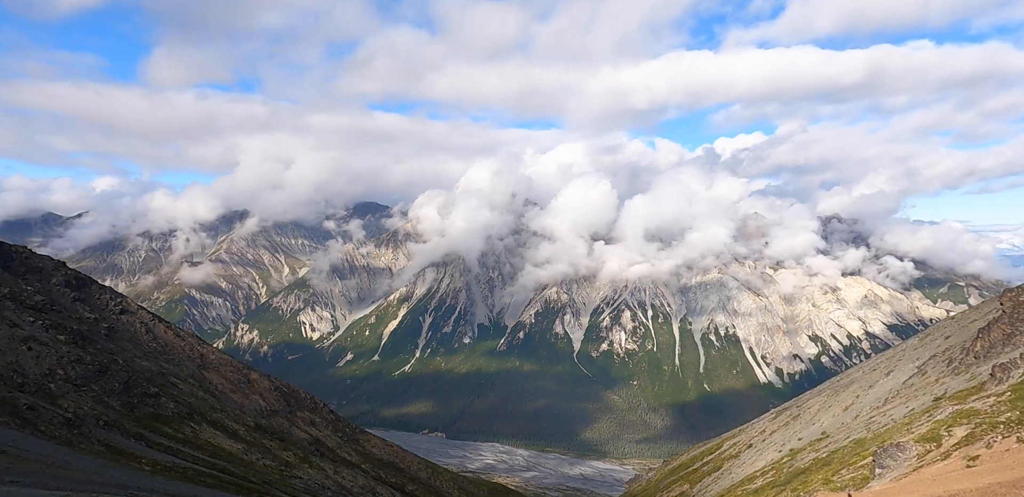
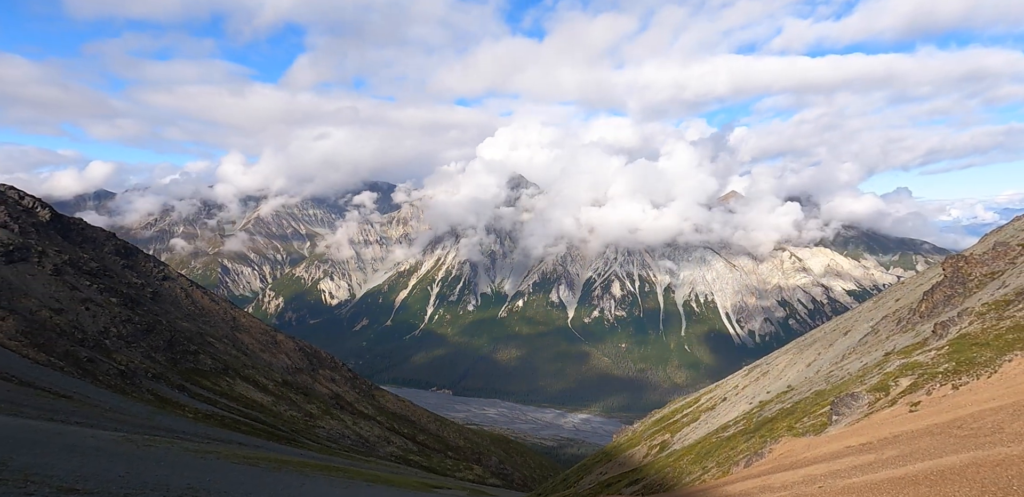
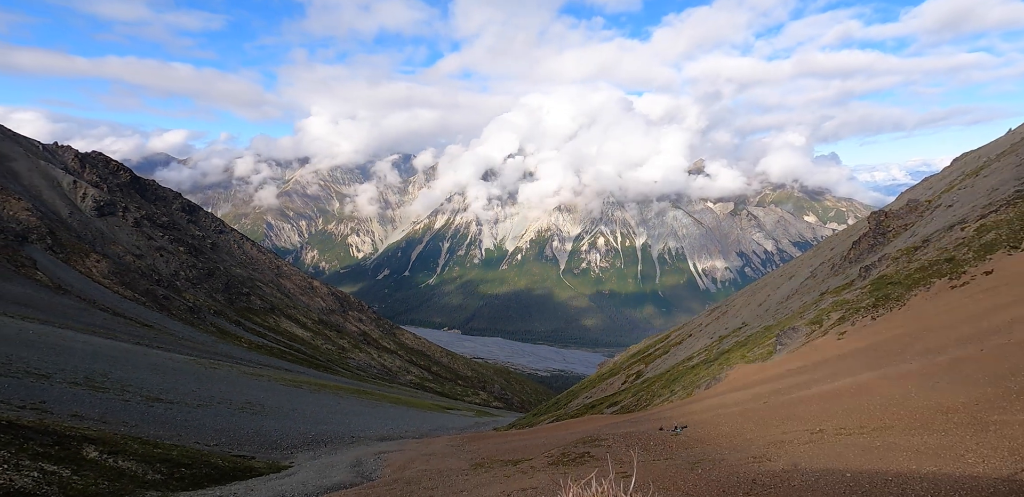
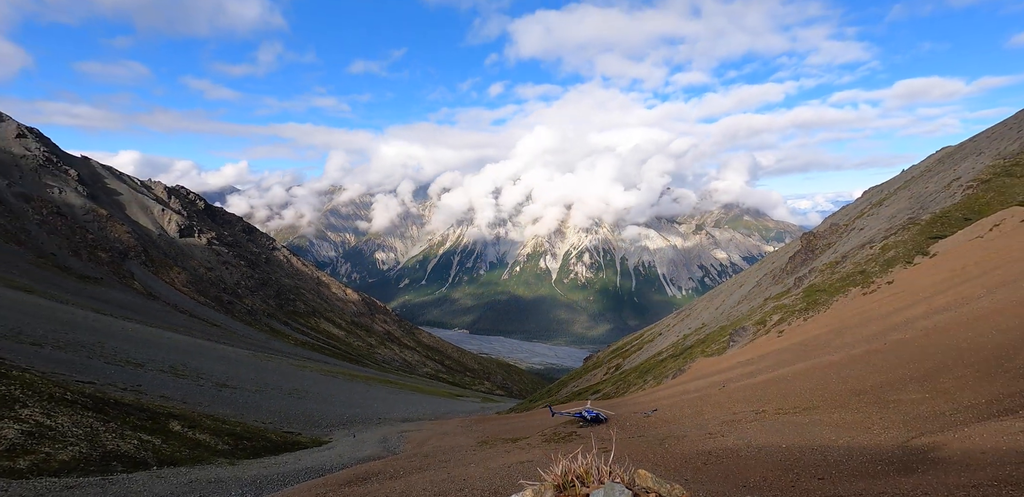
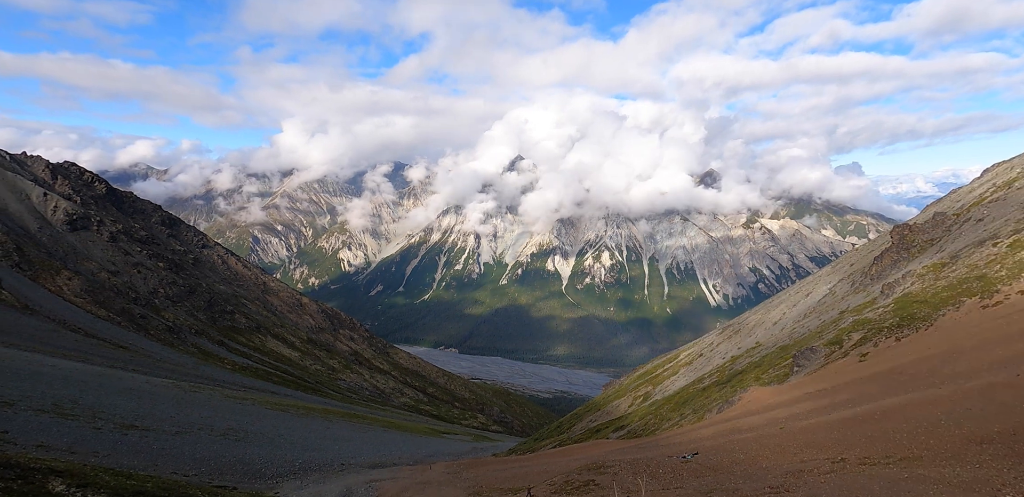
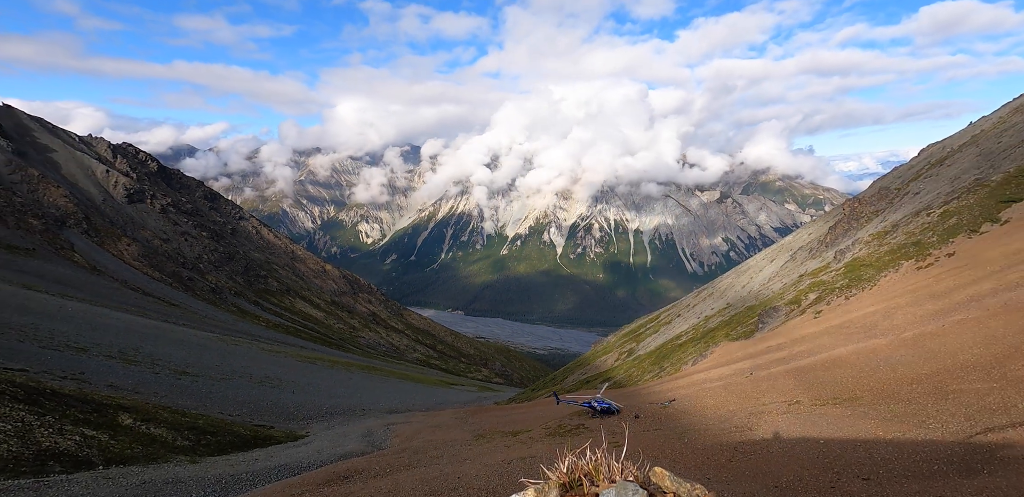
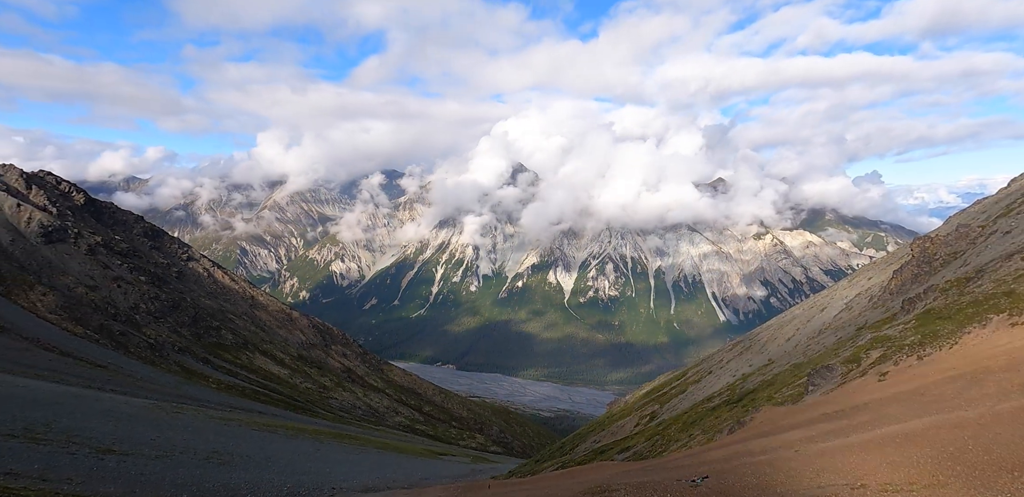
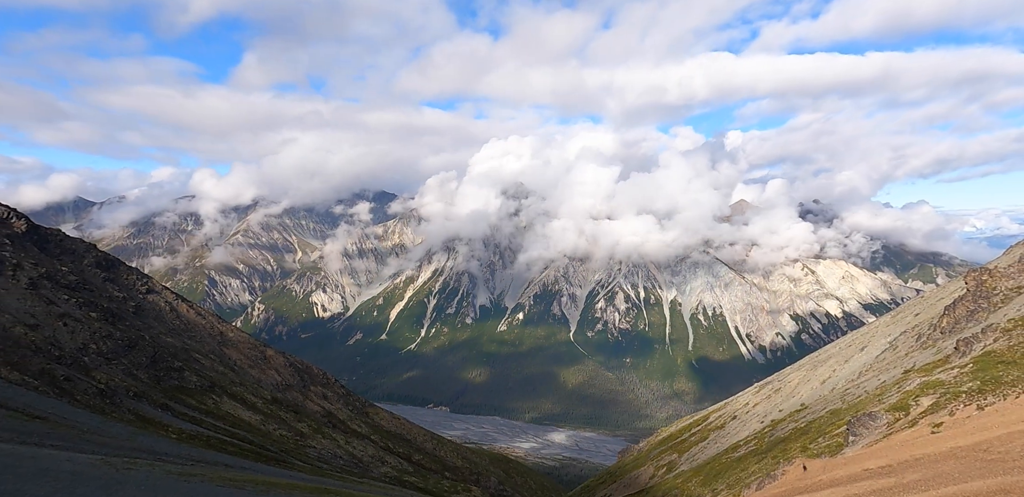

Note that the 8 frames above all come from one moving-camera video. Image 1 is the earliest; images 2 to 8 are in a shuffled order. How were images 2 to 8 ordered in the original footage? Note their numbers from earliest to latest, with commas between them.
8, 2, 7, 5, 3, 6, 4
